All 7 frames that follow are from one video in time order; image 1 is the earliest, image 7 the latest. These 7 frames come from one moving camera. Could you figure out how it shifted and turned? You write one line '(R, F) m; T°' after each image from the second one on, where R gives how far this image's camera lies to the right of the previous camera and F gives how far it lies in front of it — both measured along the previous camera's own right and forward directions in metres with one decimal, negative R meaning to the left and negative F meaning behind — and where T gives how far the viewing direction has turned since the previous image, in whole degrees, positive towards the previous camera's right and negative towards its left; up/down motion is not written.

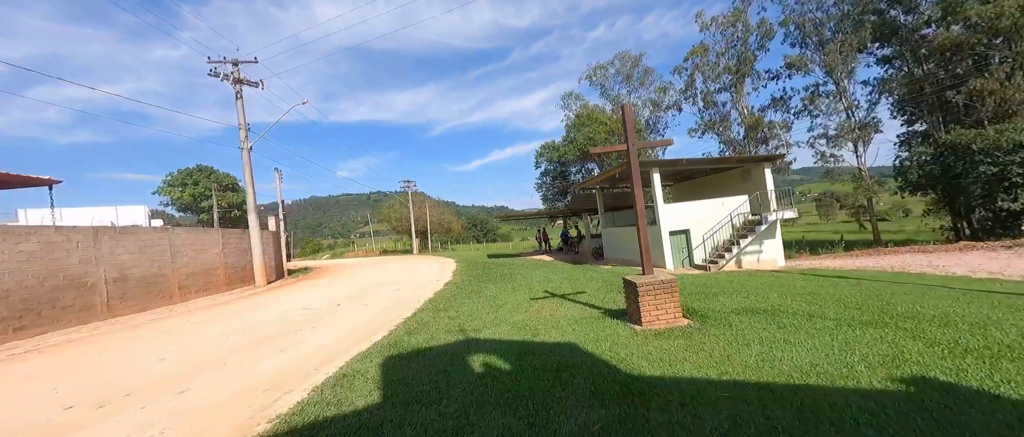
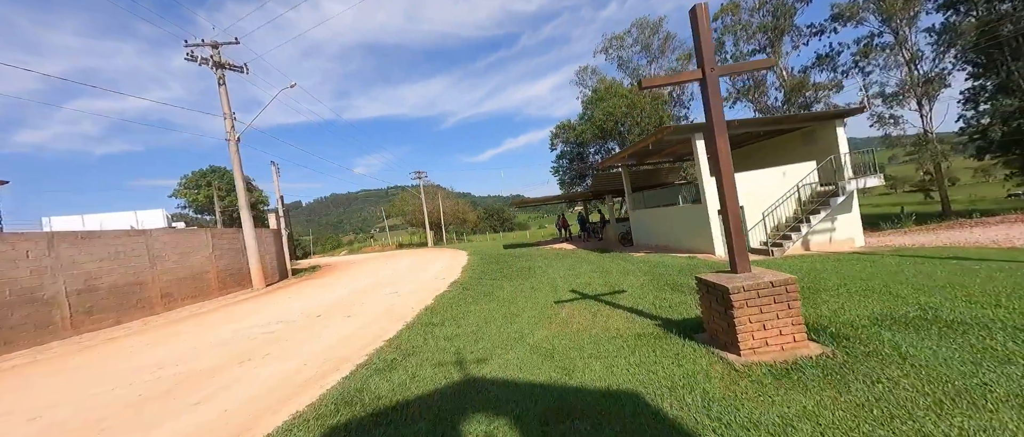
(0.0, +1.9) m; -3°
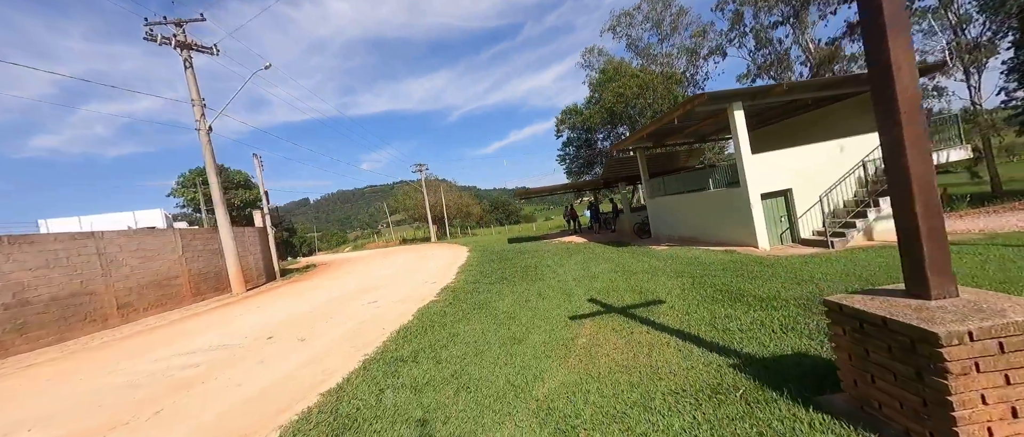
(+0.1, +1.6) m; -1°
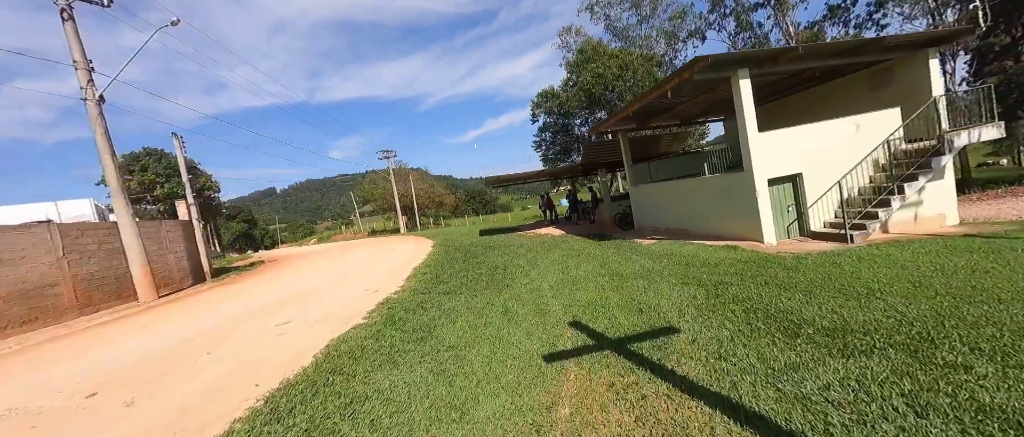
(+0.3, +1.7) m; +4°
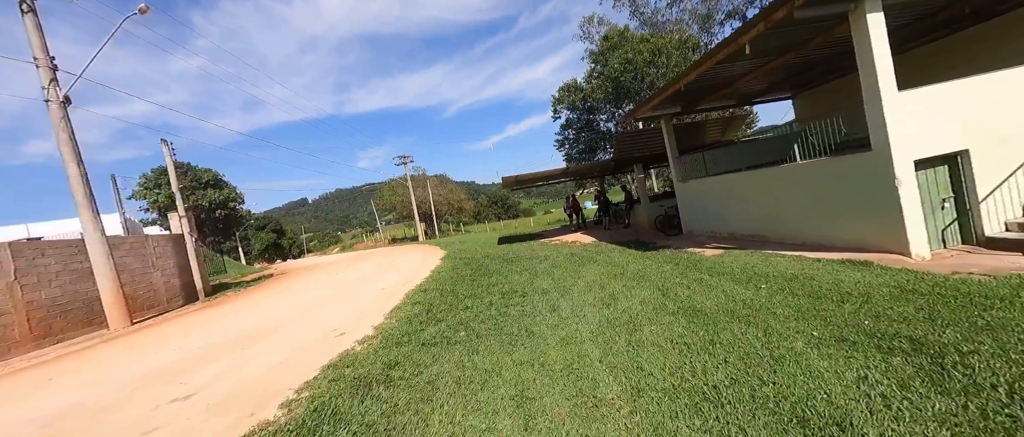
(0.0, +2.1) m; -4°
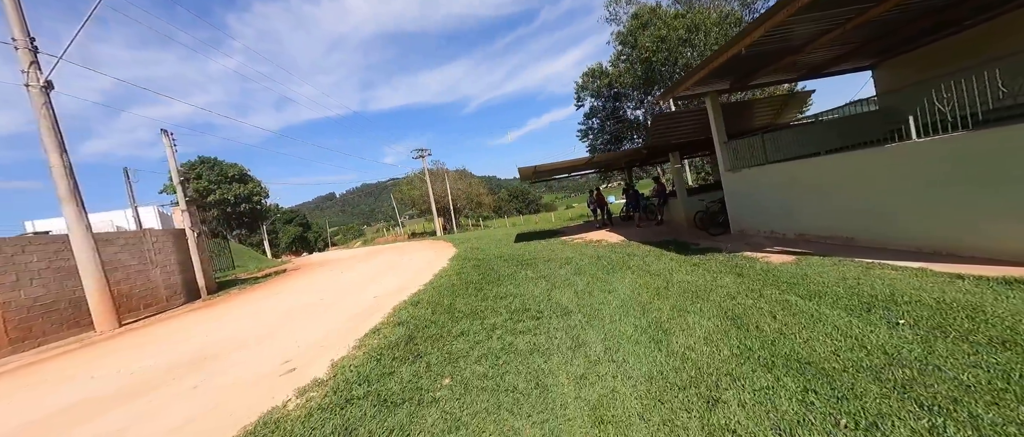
(+0.1, +1.4) m; -4°
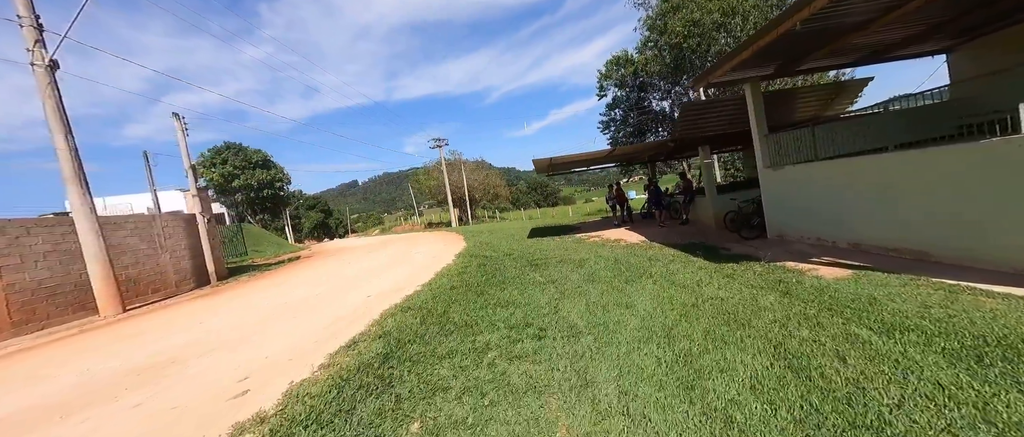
(+0.2, +0.7) m; -3°
